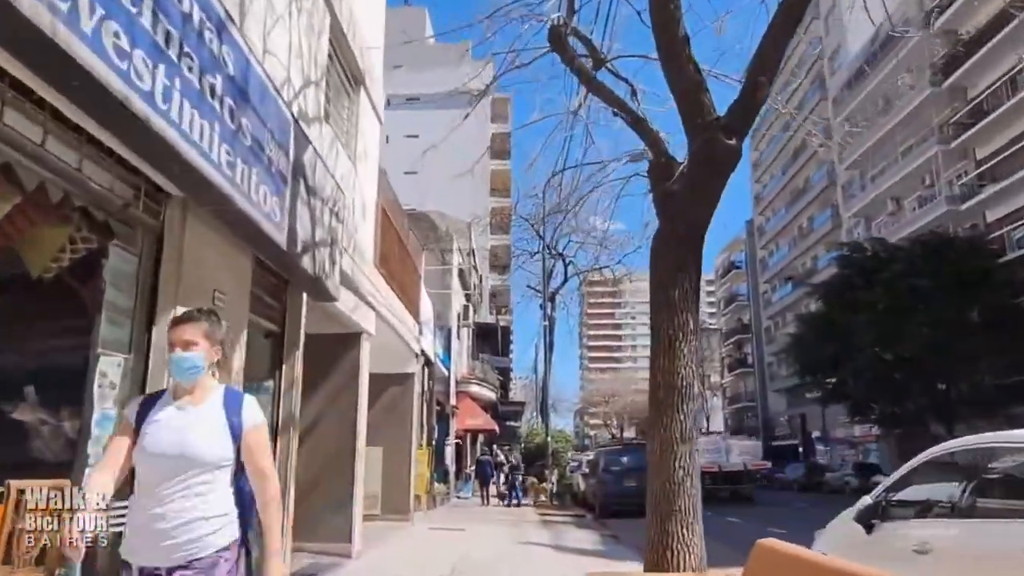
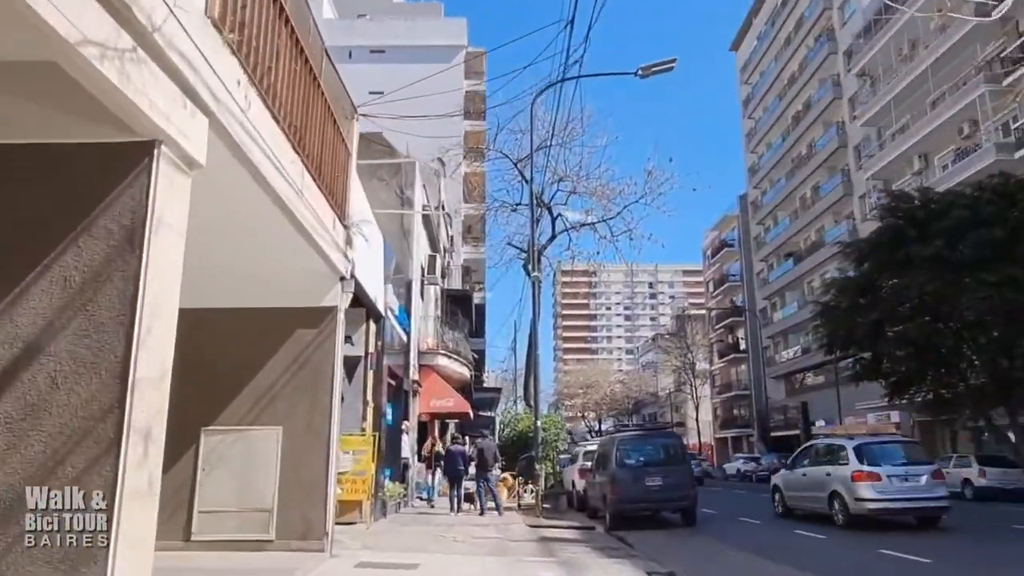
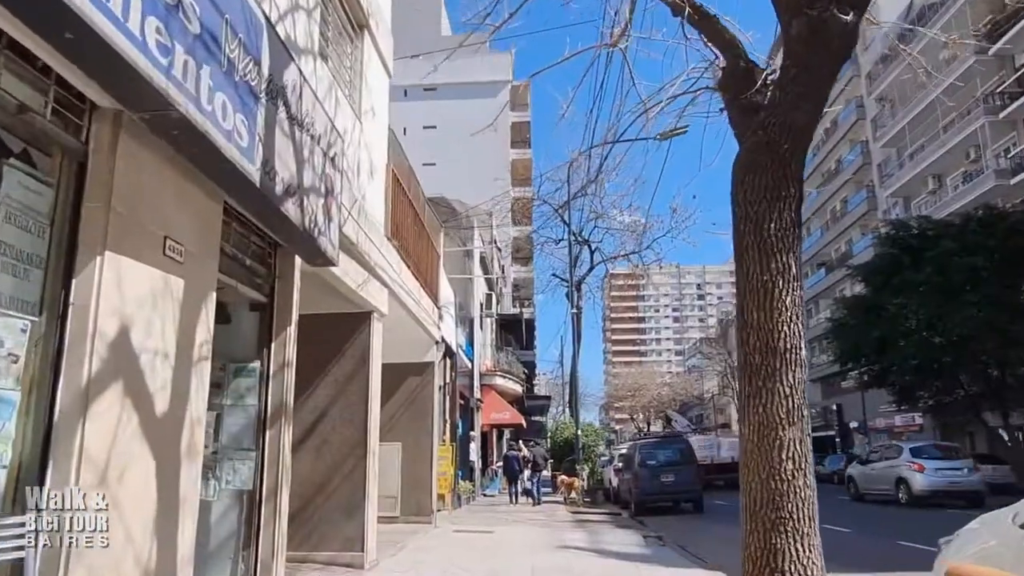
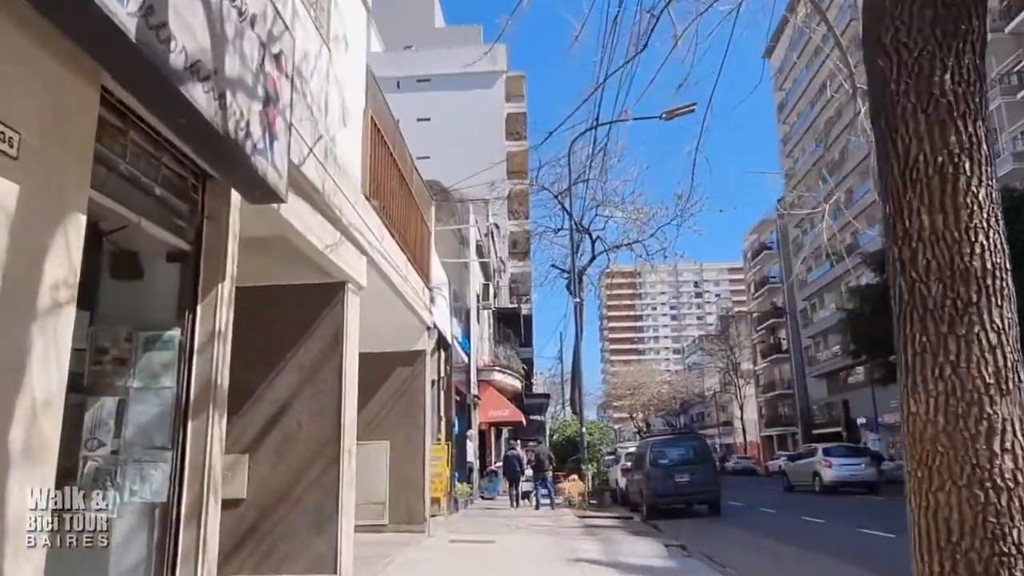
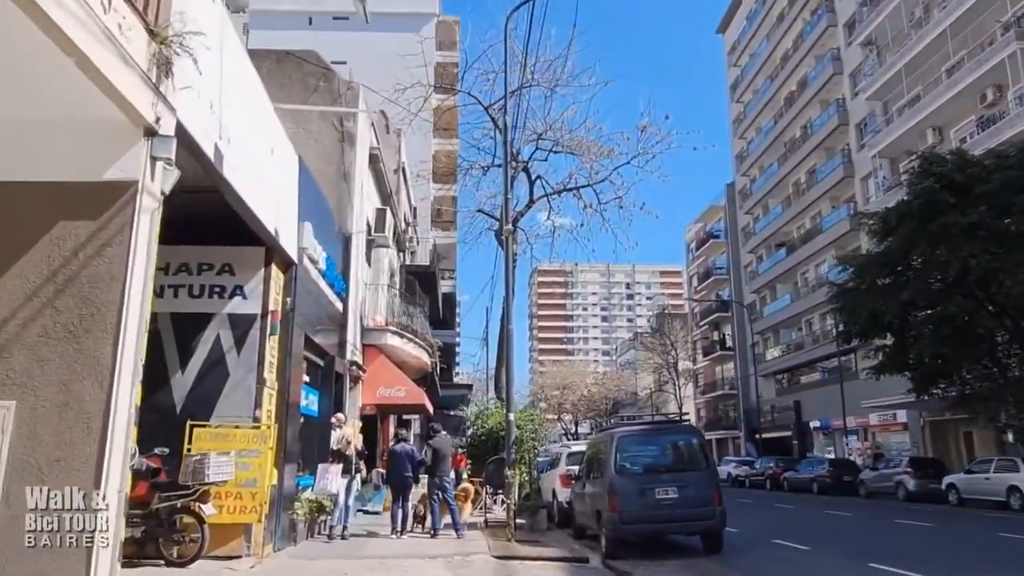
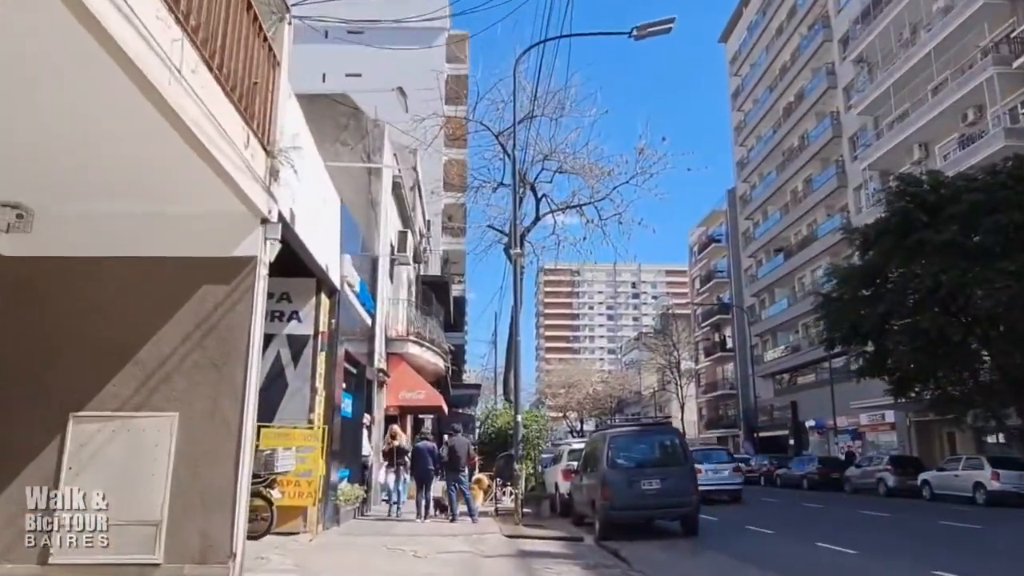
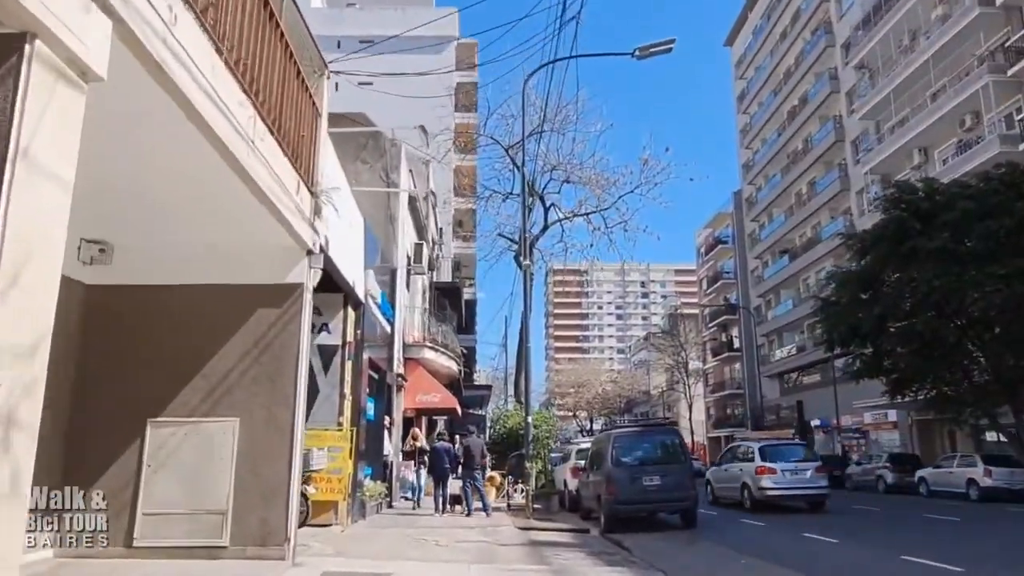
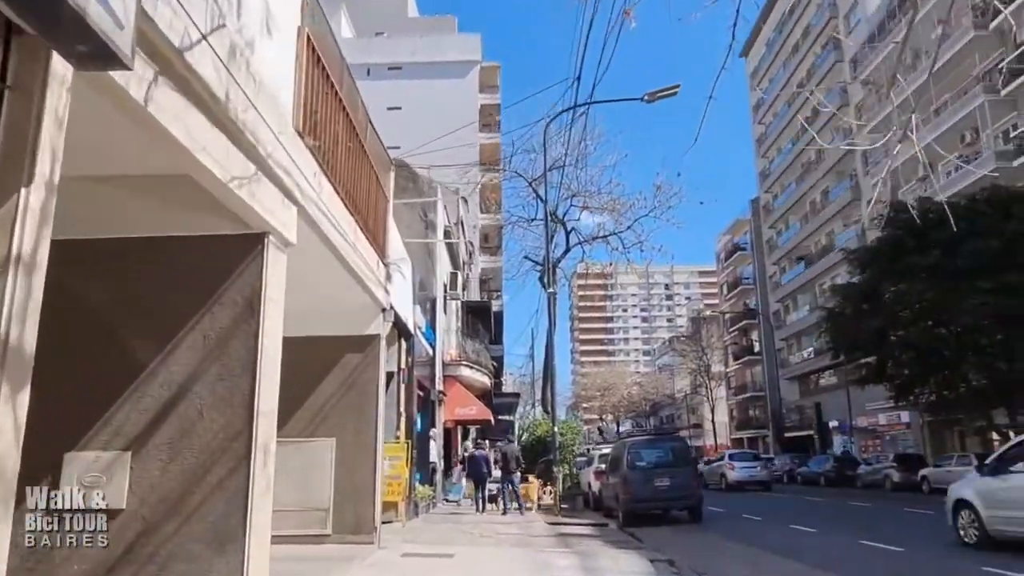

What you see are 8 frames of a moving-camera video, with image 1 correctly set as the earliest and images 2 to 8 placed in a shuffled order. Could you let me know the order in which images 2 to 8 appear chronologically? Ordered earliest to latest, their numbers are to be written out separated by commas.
3, 4, 8, 2, 7, 6, 5
